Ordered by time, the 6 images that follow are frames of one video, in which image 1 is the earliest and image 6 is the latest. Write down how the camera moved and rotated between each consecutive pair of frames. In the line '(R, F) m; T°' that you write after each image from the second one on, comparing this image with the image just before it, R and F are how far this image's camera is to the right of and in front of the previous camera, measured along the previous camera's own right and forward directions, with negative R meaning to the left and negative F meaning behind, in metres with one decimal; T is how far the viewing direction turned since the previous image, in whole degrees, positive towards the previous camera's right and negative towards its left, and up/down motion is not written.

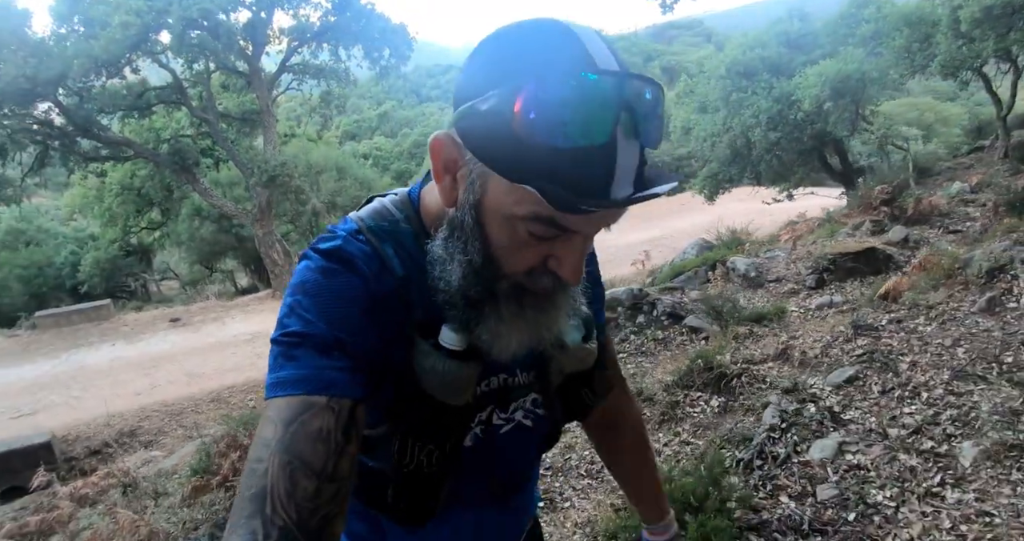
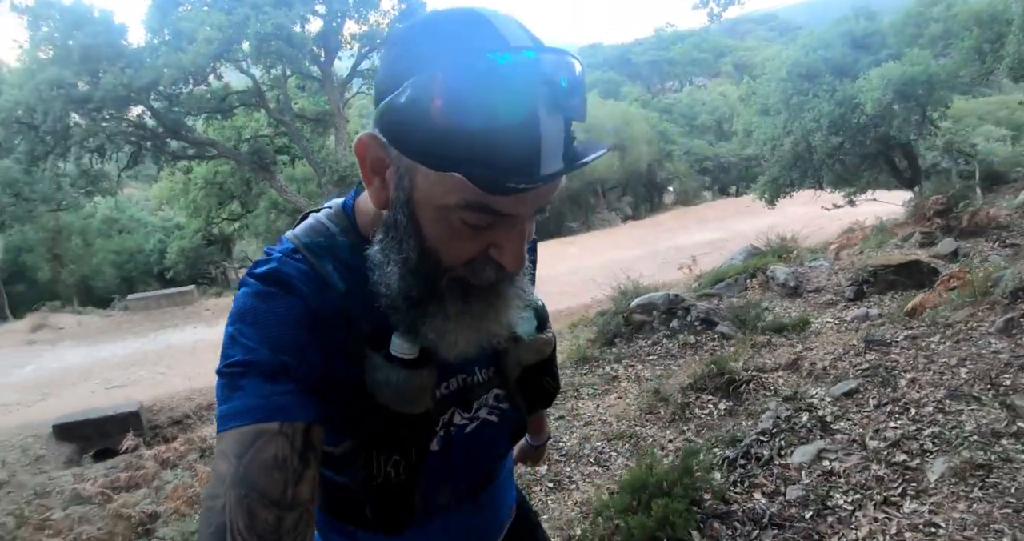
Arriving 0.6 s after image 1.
(+0.2, -0.3) m; -6°
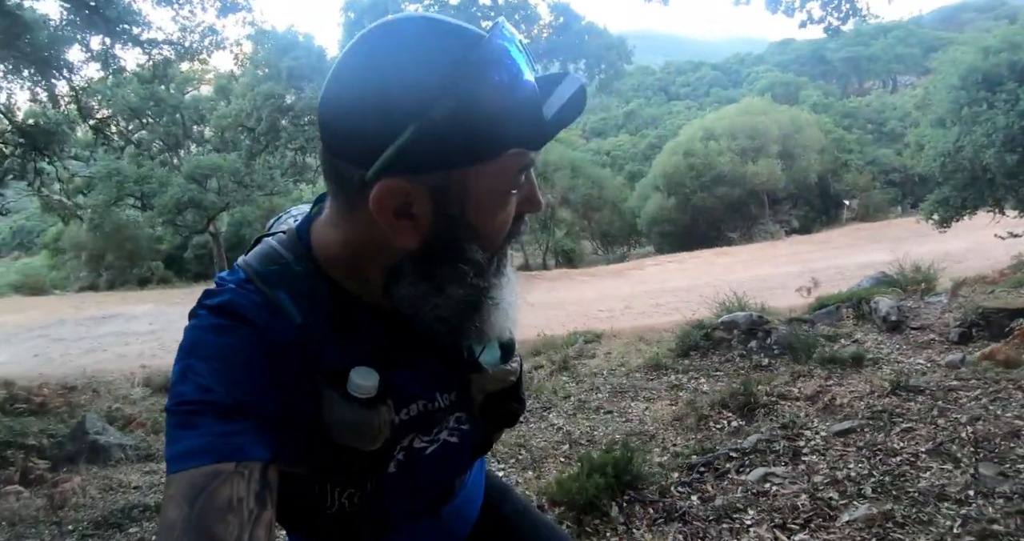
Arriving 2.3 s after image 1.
(+0.7, -0.6) m; -15°
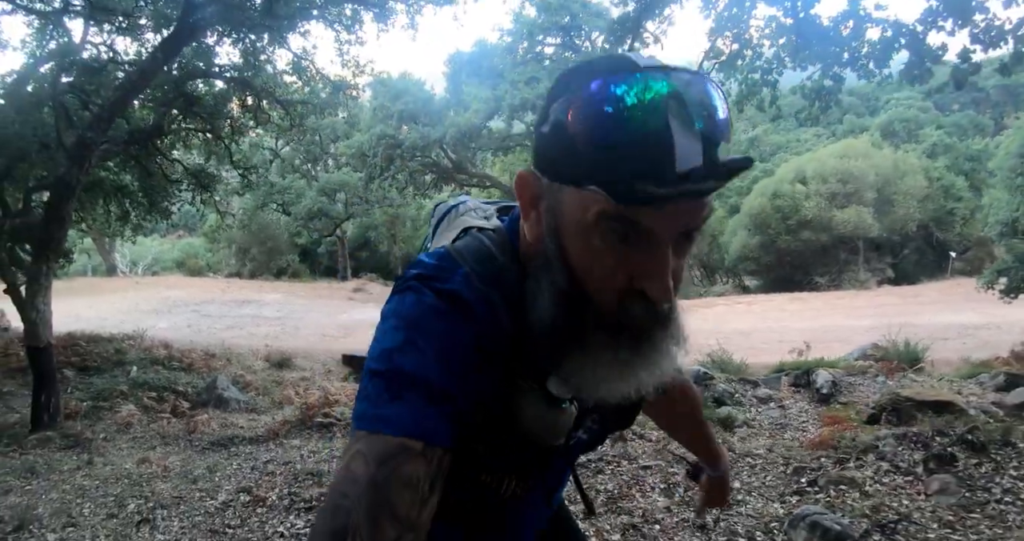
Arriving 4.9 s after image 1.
(+1.2, -1.6) m; -10°
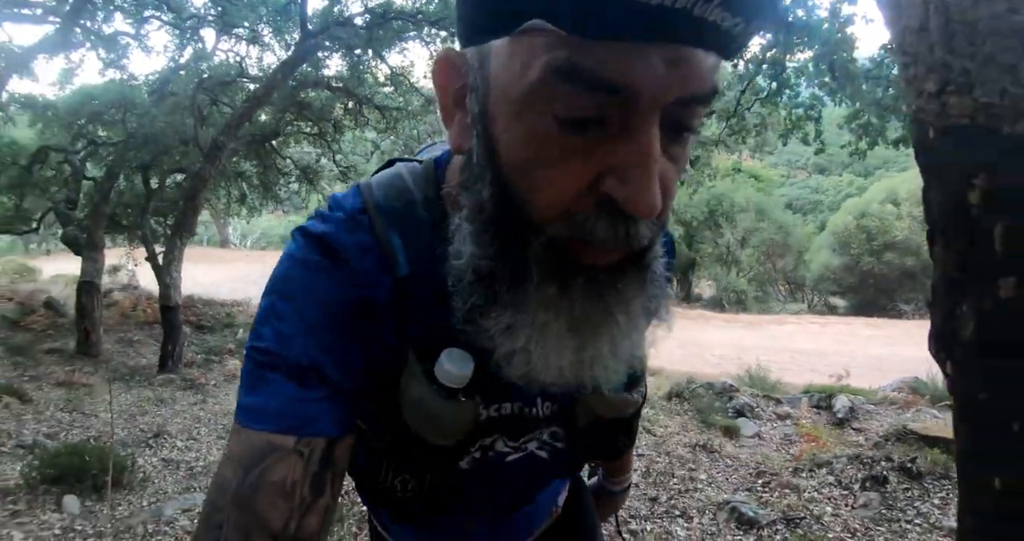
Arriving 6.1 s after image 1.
(+0.4, -0.8) m; -8°
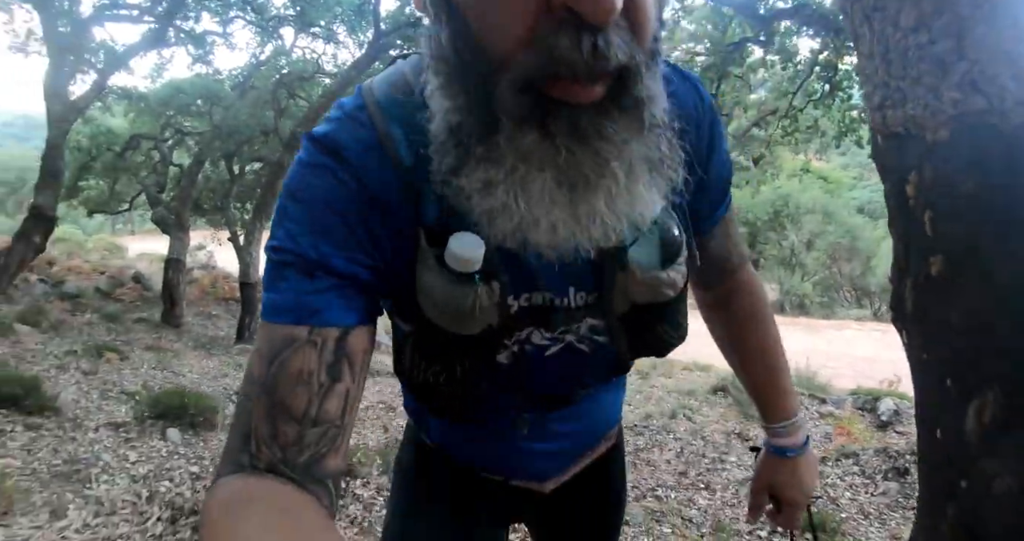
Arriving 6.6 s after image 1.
(+0.1, -0.4) m; -5°
